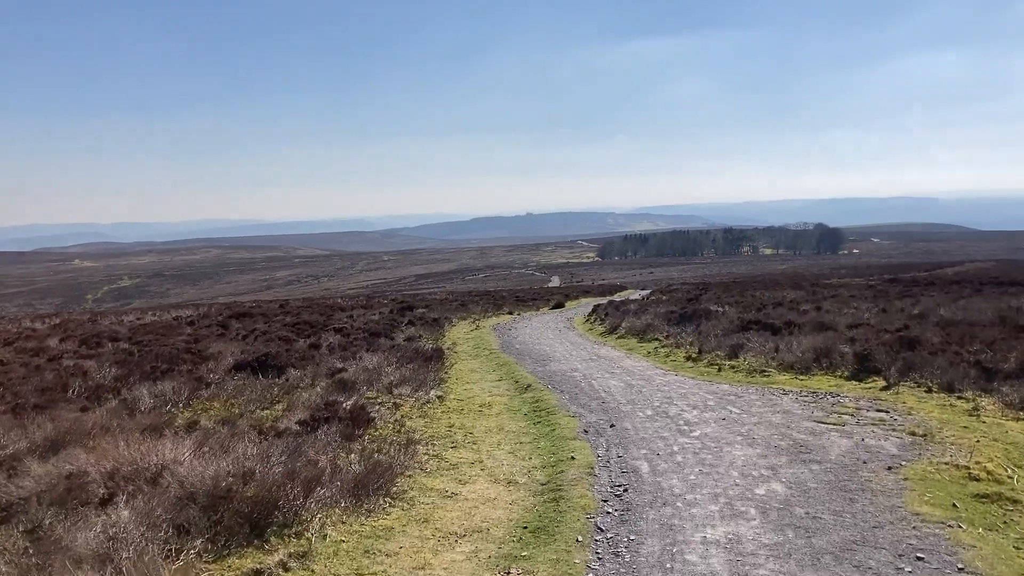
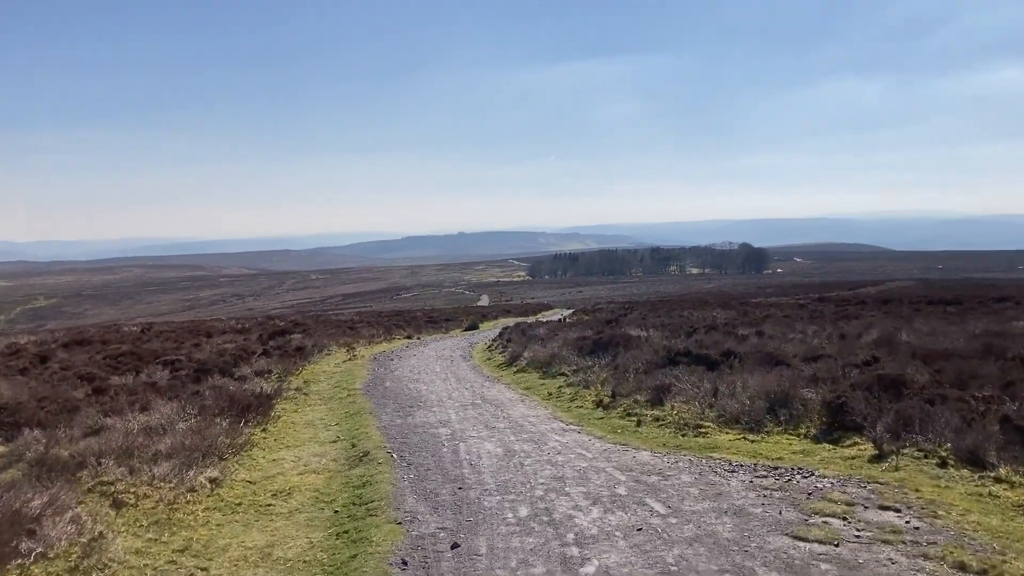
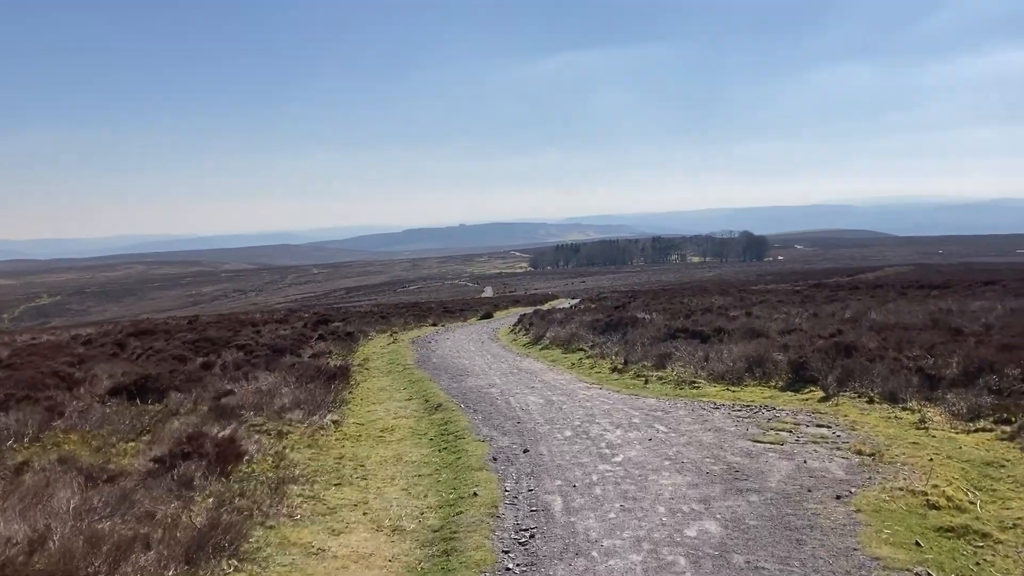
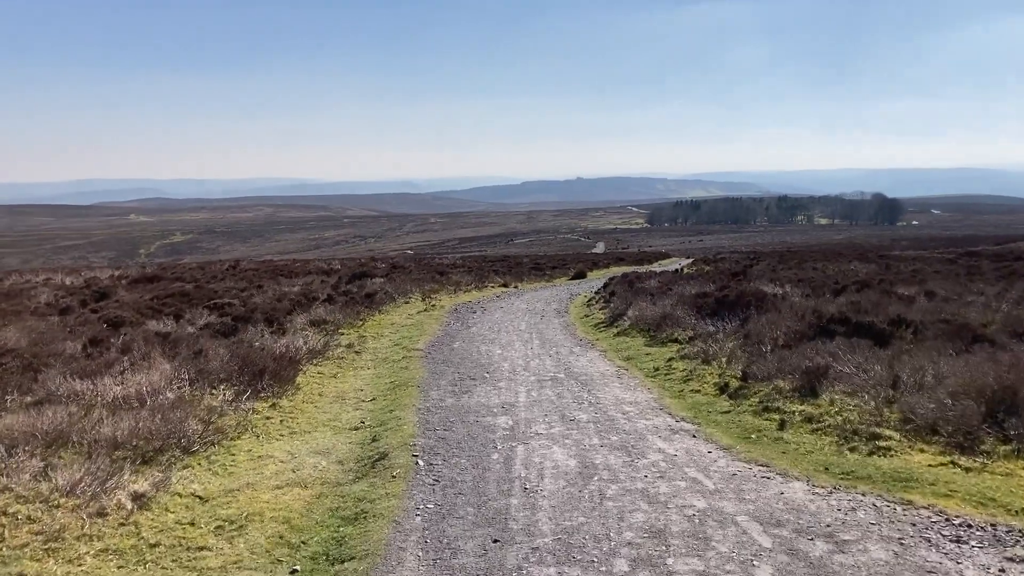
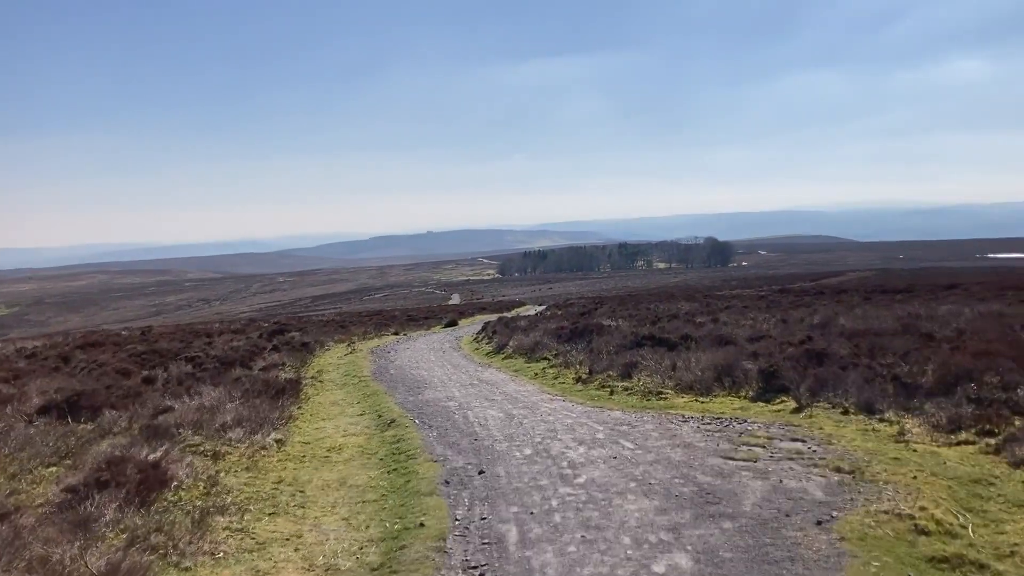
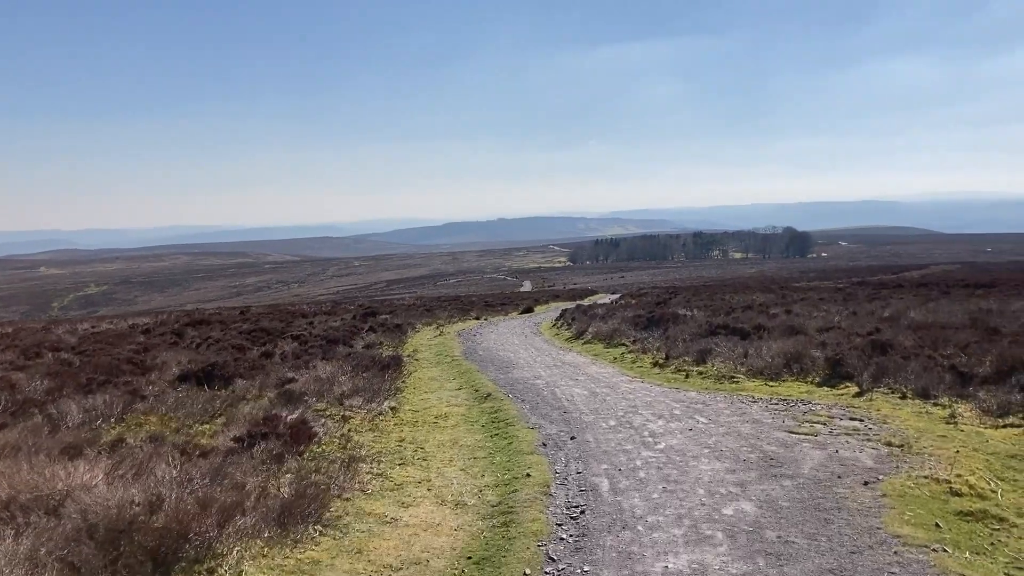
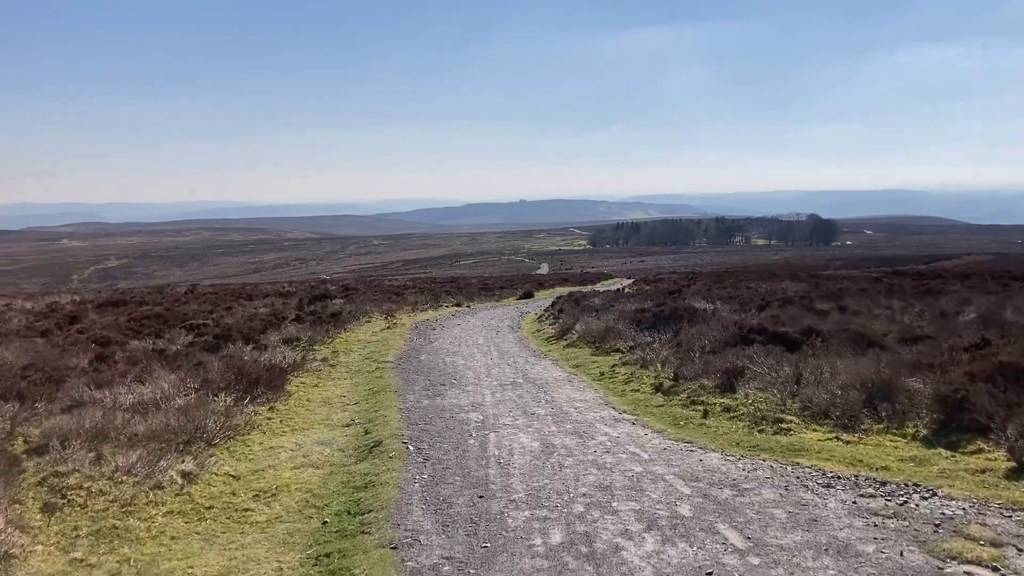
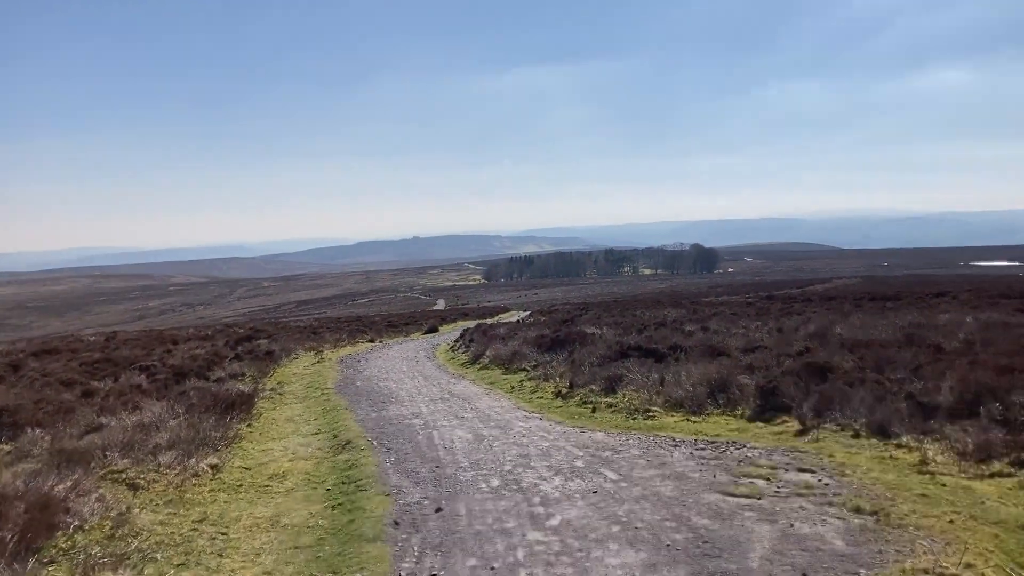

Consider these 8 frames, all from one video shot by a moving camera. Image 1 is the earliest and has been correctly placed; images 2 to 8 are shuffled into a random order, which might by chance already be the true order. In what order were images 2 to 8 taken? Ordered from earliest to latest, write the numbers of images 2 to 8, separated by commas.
6, 3, 5, 8, 2, 7, 4
